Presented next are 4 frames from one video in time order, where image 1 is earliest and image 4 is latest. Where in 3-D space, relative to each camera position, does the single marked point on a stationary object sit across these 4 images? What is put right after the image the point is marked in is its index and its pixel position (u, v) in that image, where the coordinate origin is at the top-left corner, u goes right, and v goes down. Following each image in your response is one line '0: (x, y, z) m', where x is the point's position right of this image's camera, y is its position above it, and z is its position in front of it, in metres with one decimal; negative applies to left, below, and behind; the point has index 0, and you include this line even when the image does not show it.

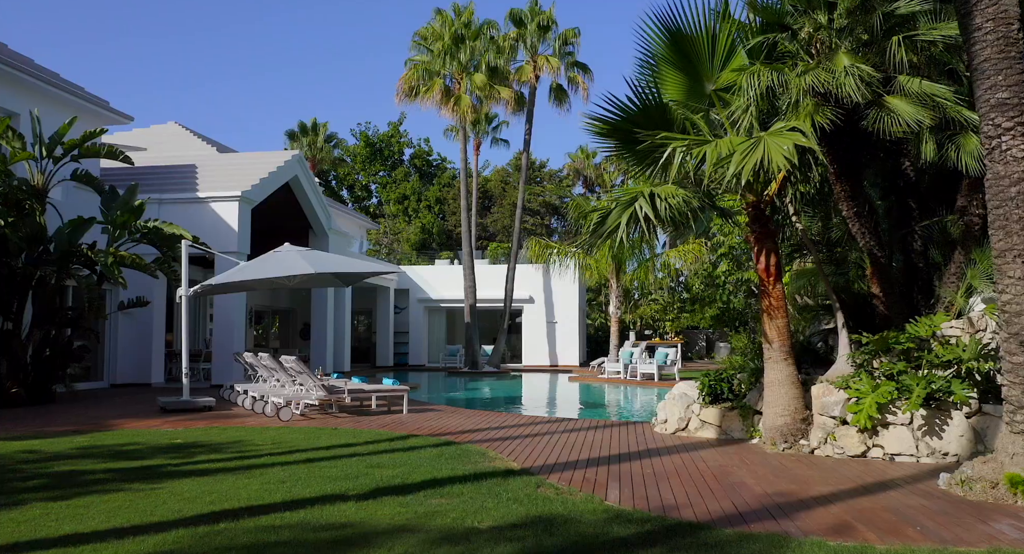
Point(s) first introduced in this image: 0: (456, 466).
0: (-0.5, -1.7, +6.8) m
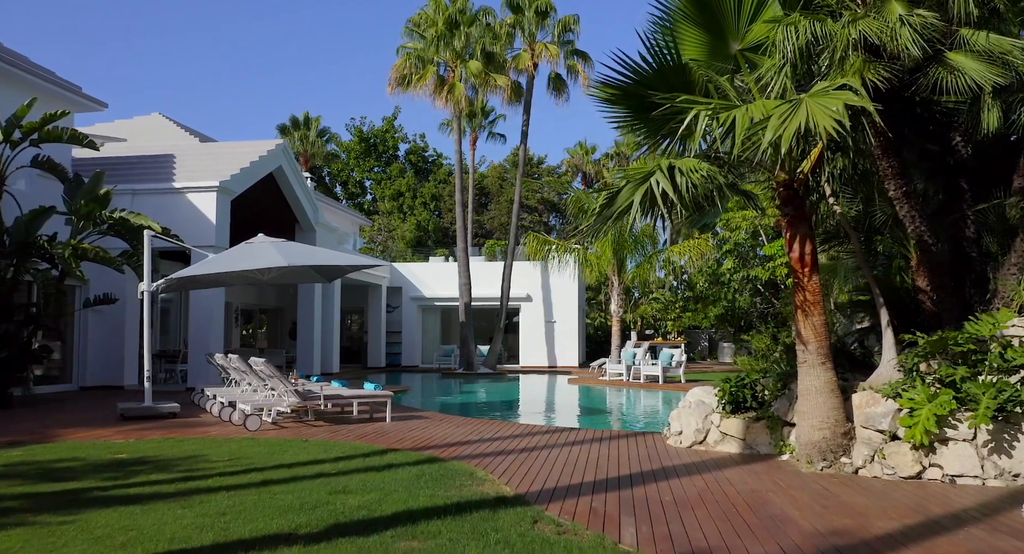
0: (-0.6, -1.6, +5.7) m
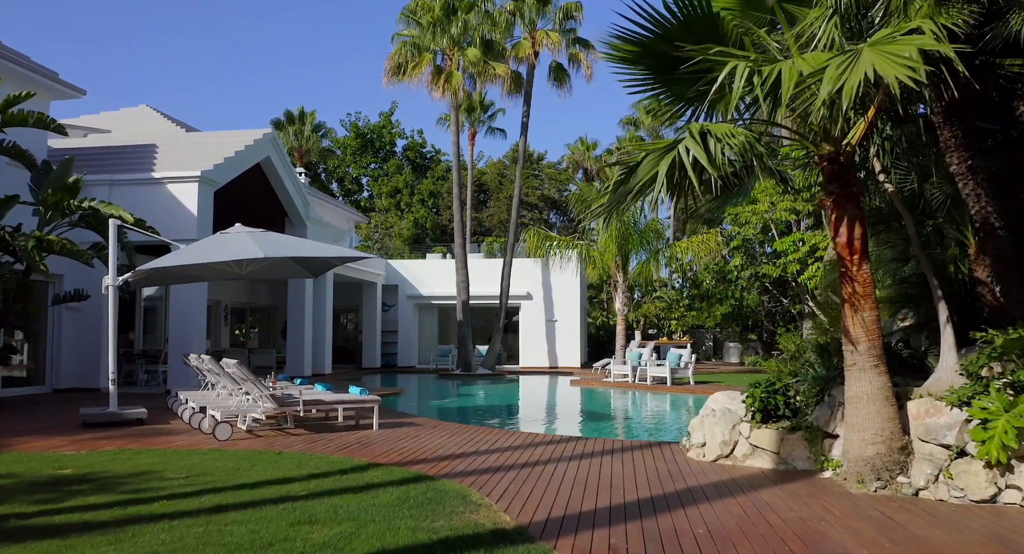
0: (-0.6, -1.5, +4.8) m
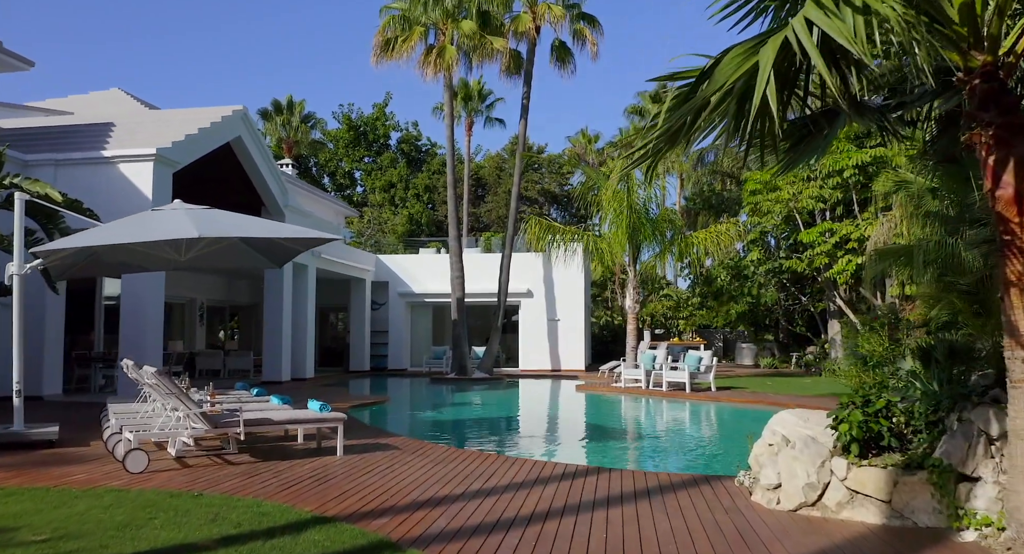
0: (-0.6, -1.4, +2.8) m
